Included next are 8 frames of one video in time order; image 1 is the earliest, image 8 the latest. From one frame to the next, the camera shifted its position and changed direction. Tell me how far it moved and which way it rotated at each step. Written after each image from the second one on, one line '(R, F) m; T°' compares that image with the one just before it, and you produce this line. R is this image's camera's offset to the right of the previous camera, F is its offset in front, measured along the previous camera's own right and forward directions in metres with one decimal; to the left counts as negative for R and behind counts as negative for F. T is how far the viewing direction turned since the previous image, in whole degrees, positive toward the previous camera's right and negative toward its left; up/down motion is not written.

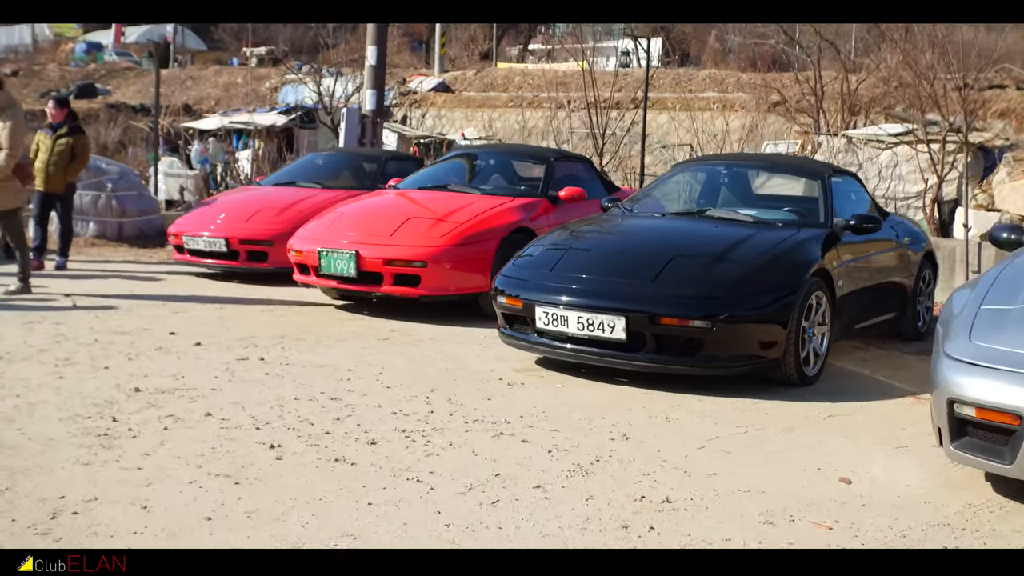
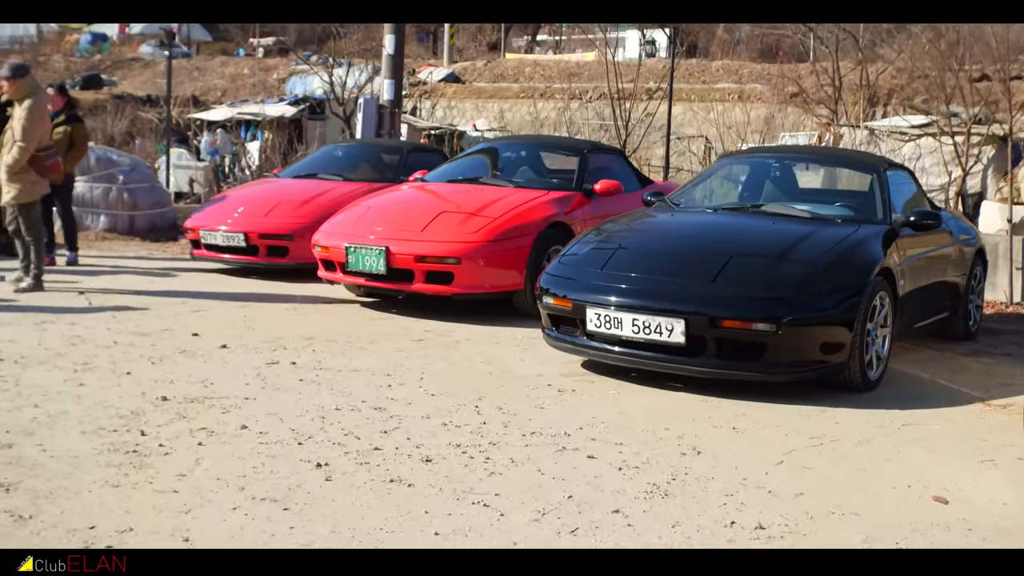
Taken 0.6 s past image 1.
(-0.3, +0.4) m; 0°
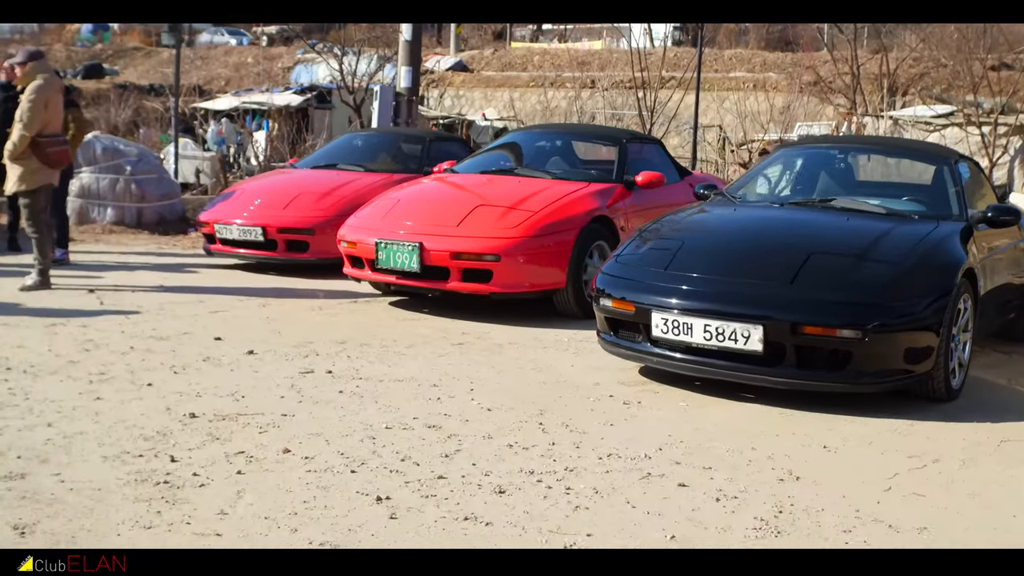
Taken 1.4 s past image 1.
(-0.3, +0.5) m; 0°
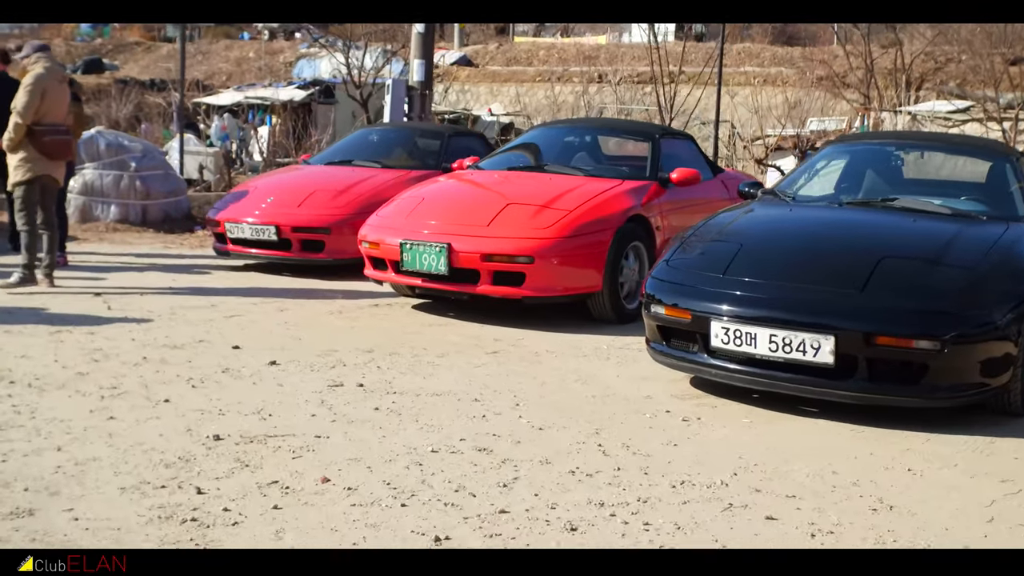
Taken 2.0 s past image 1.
(-0.2, +0.4) m; 0°
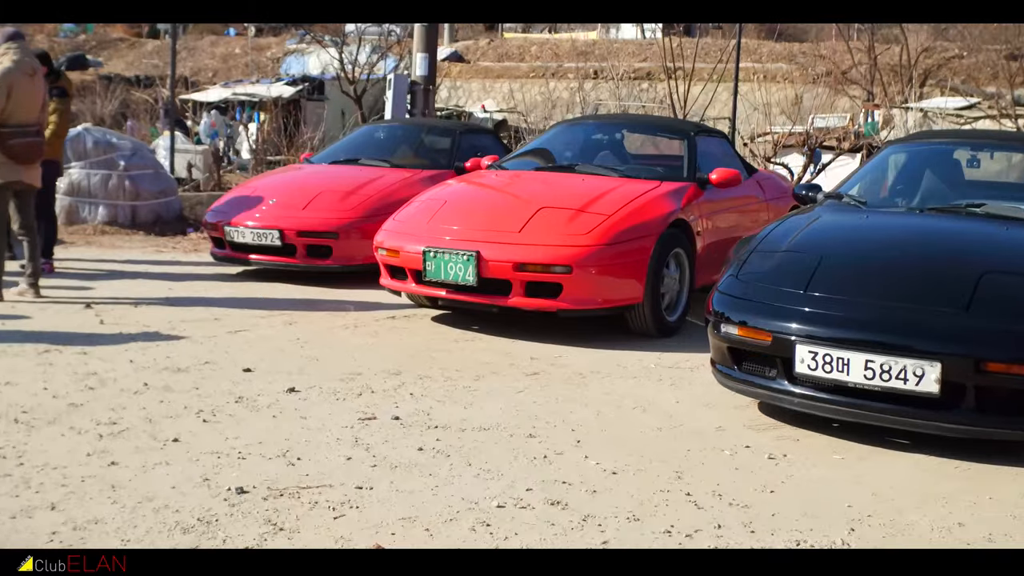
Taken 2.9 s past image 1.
(-0.3, +0.6) m; +1°
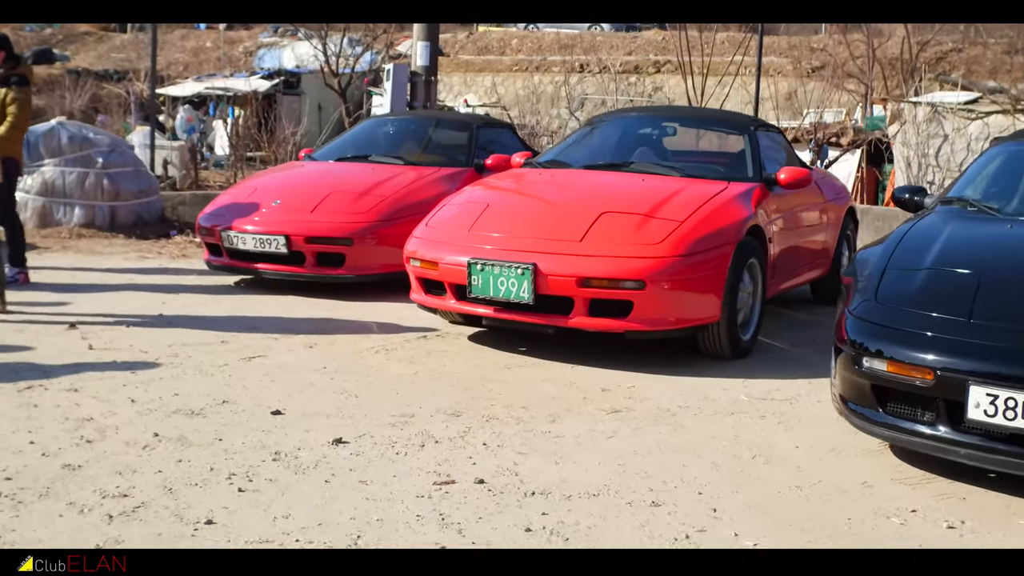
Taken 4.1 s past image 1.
(-0.5, +0.8) m; +2°
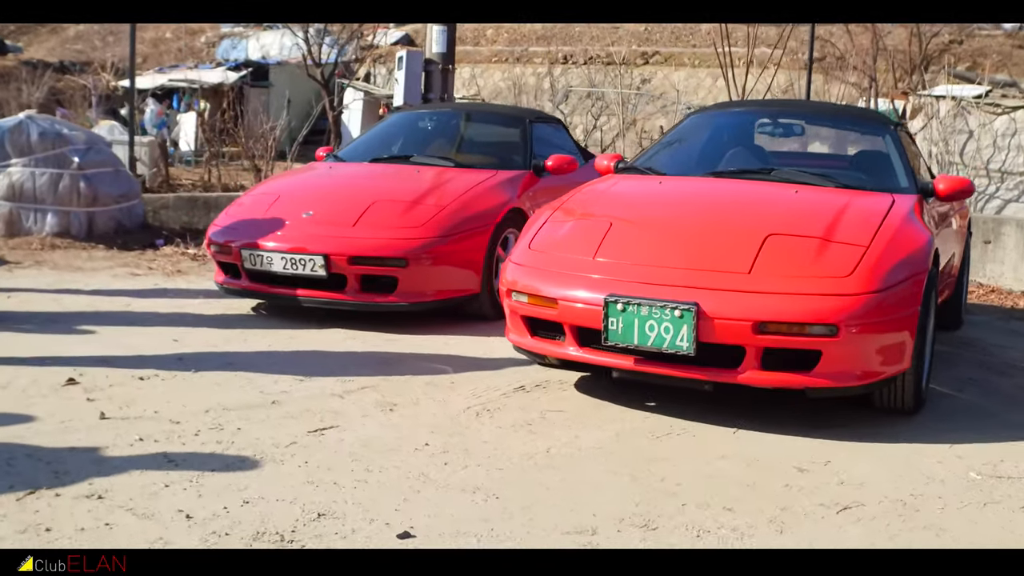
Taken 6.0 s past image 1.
(-0.7, +1.2) m; +2°
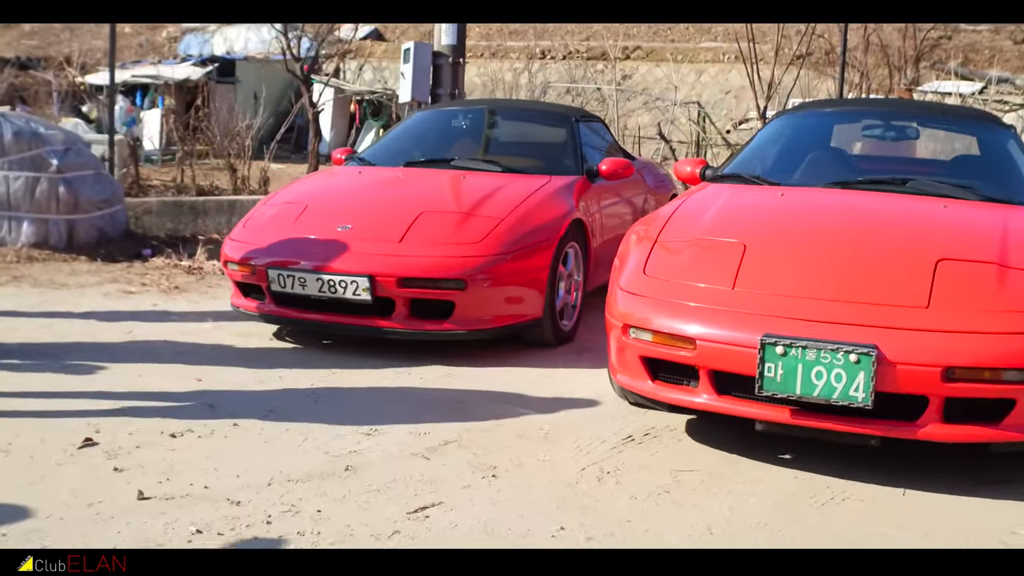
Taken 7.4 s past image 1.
(-0.6, +0.8) m; +2°
